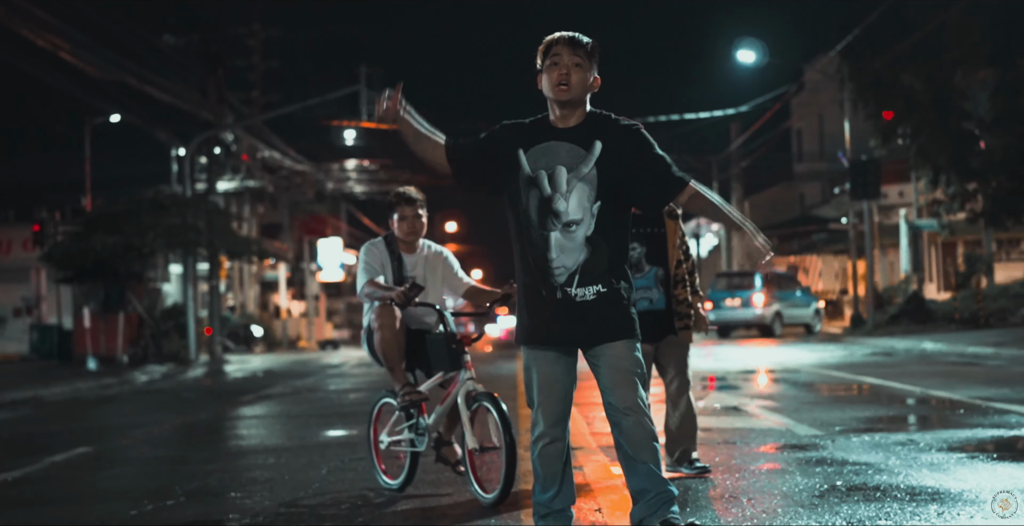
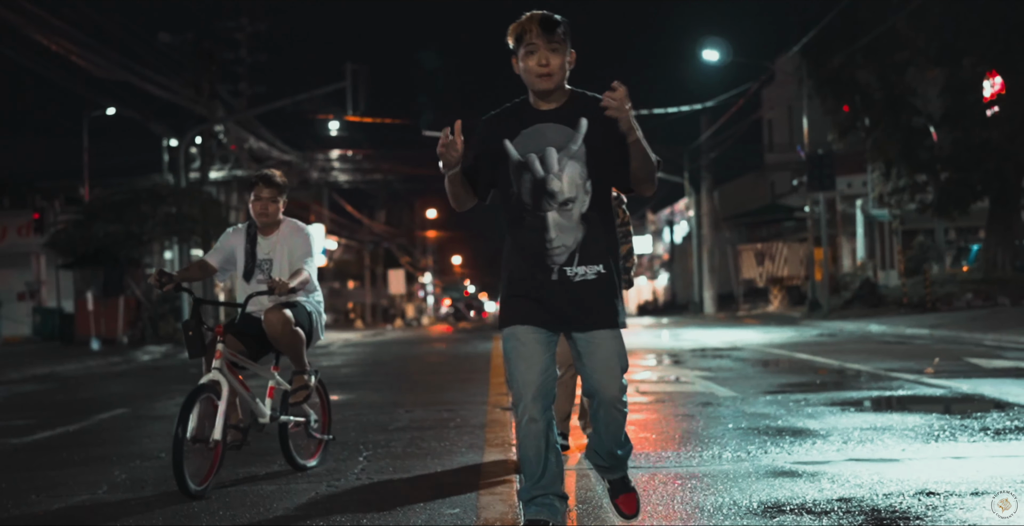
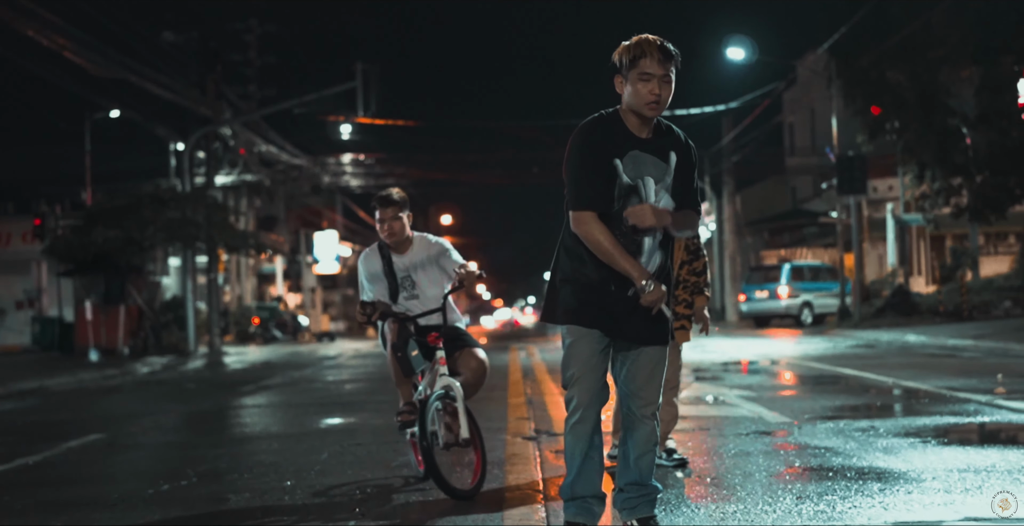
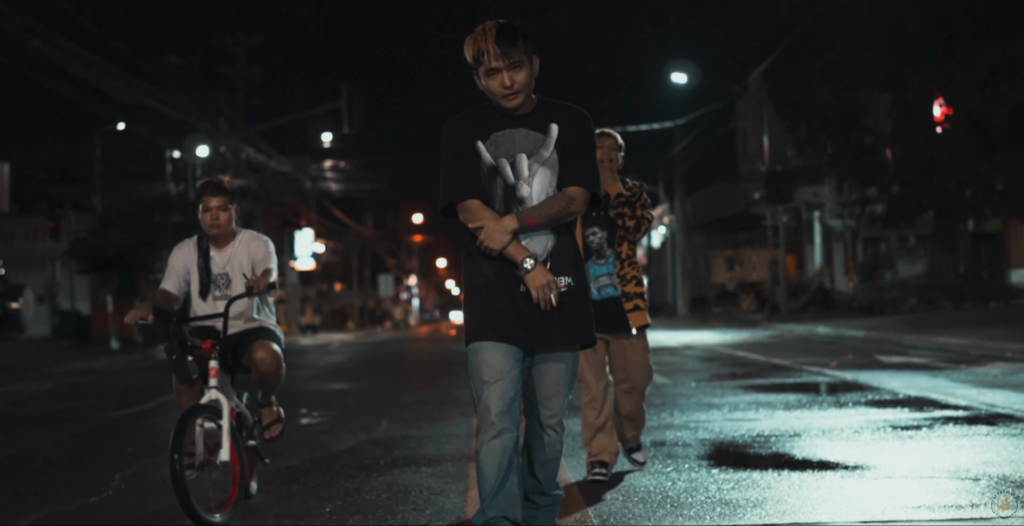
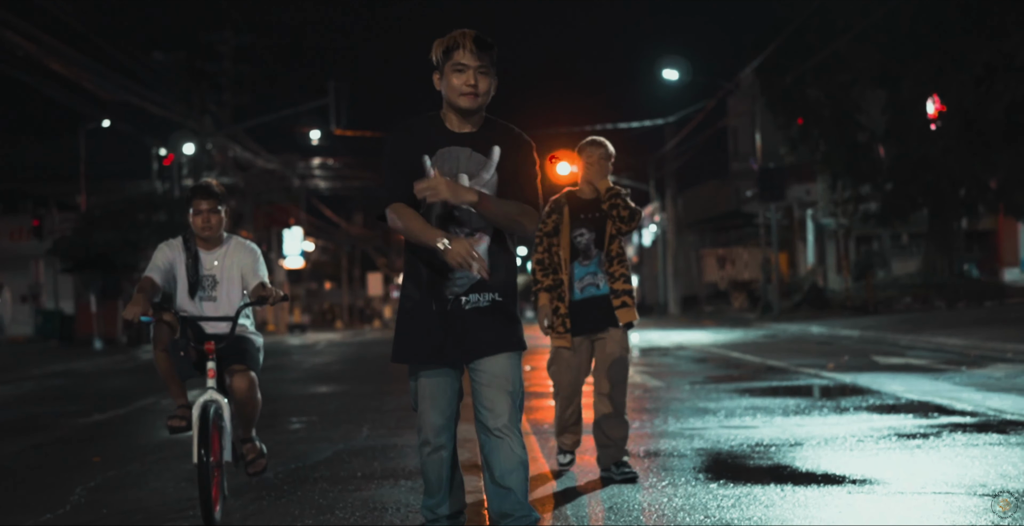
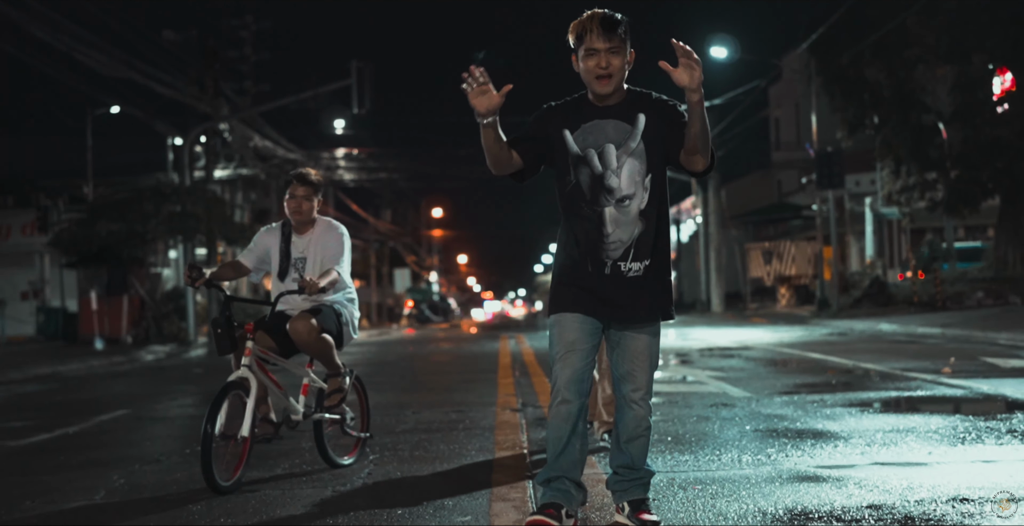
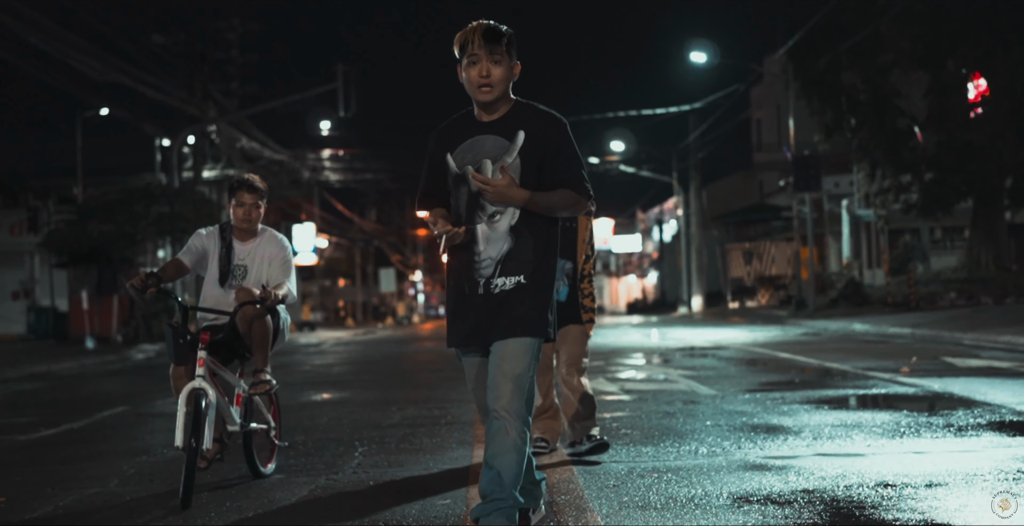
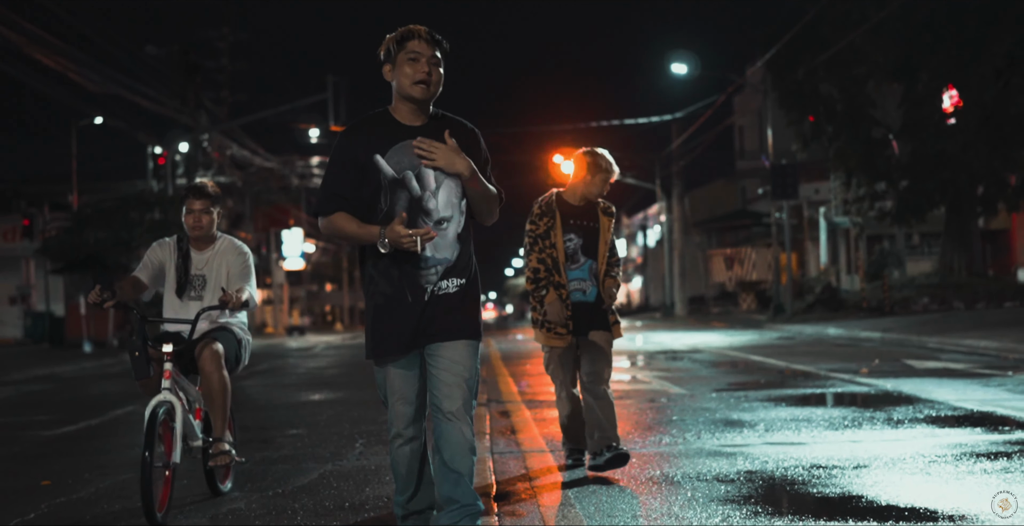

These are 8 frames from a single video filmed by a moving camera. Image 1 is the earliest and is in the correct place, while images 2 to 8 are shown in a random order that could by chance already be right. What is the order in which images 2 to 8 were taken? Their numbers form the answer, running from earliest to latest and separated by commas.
3, 6, 2, 7, 8, 5, 4
